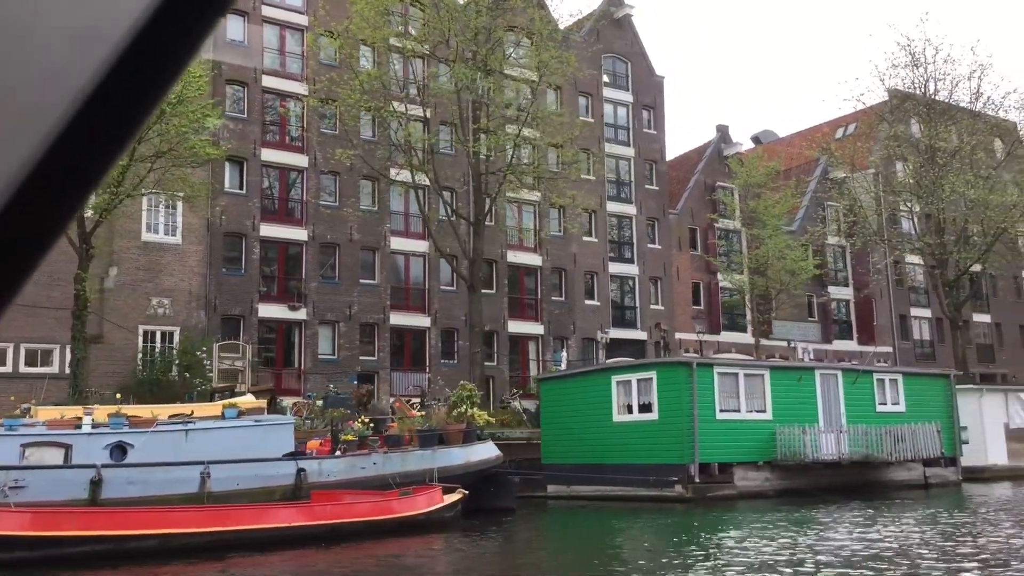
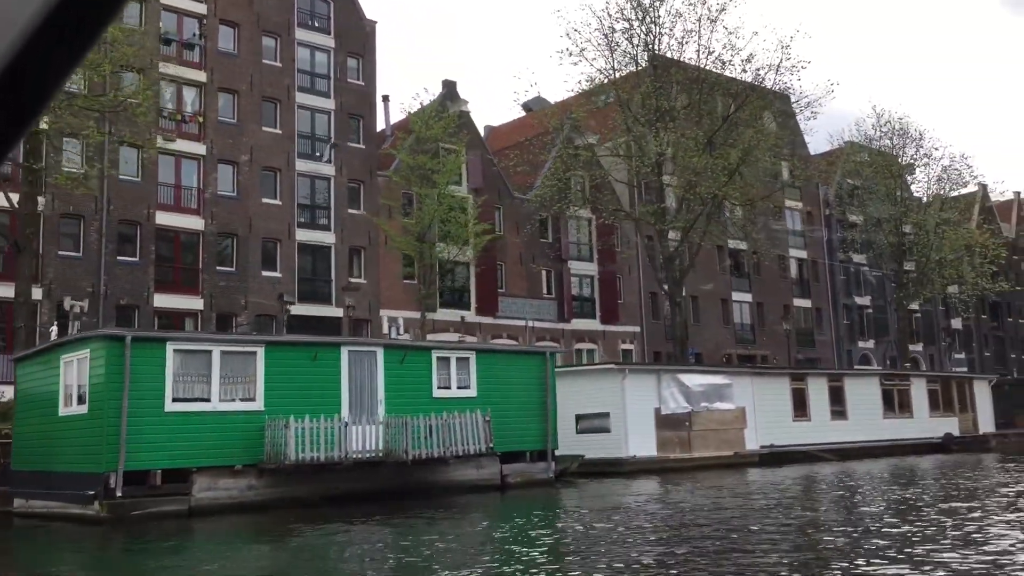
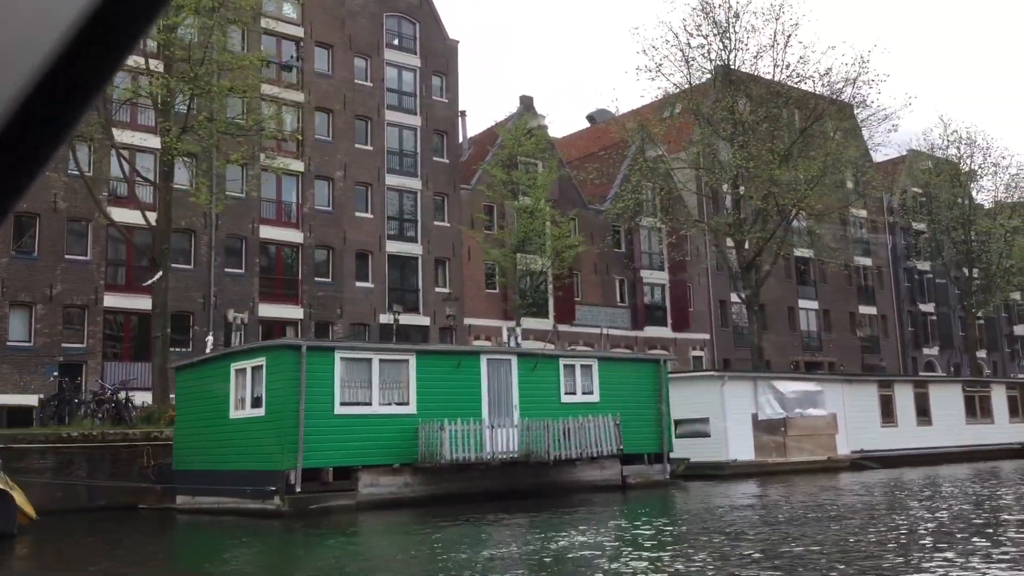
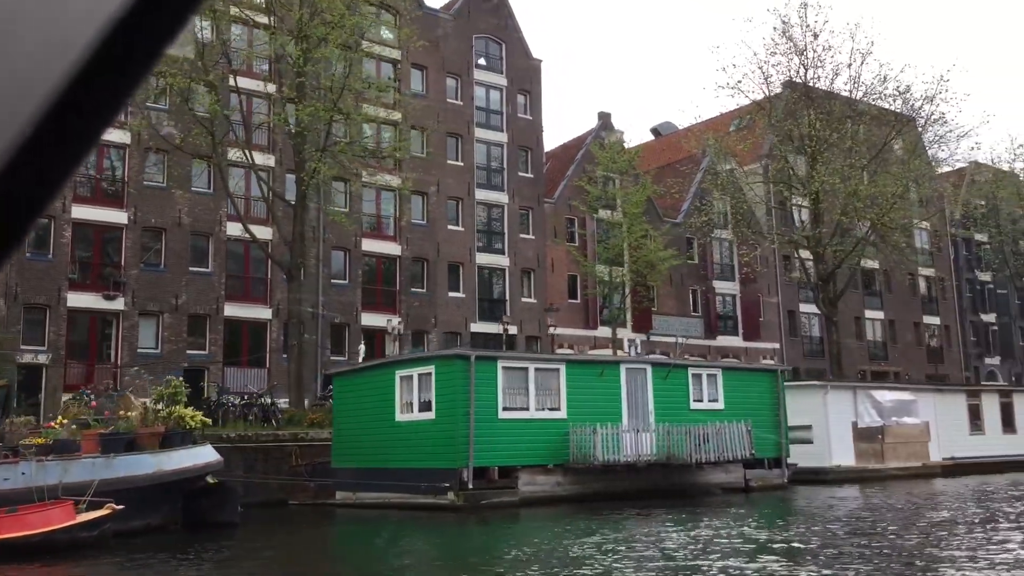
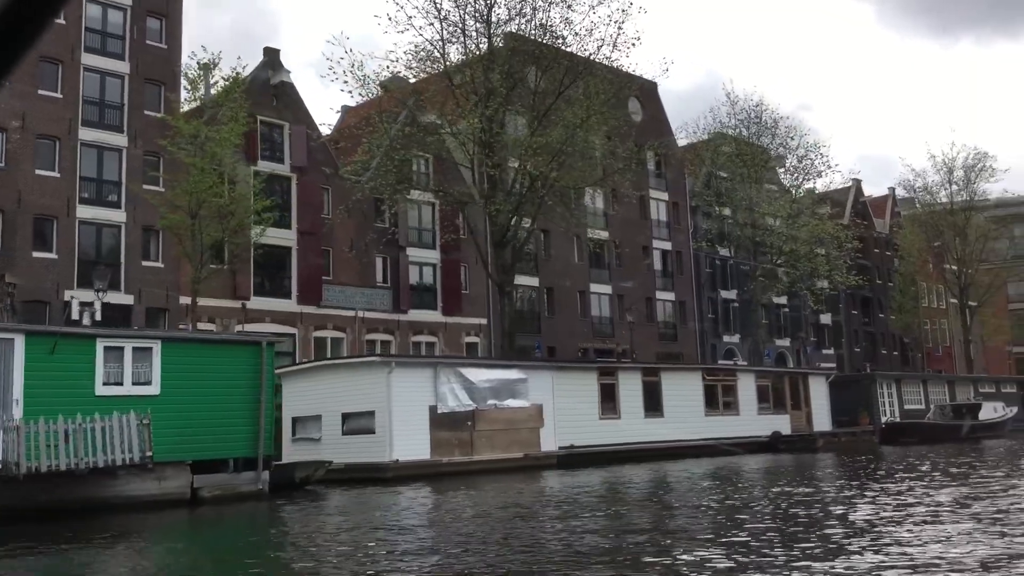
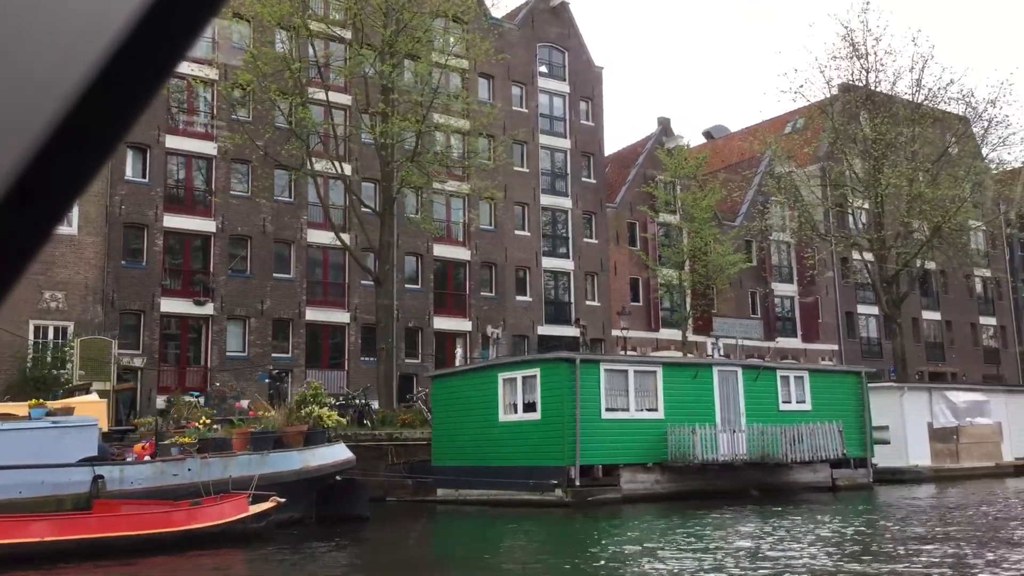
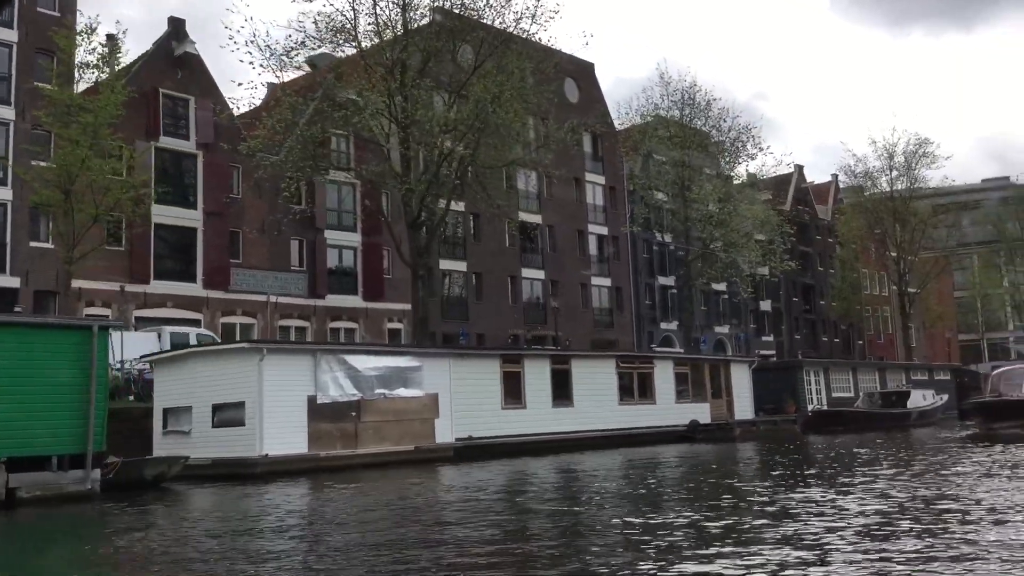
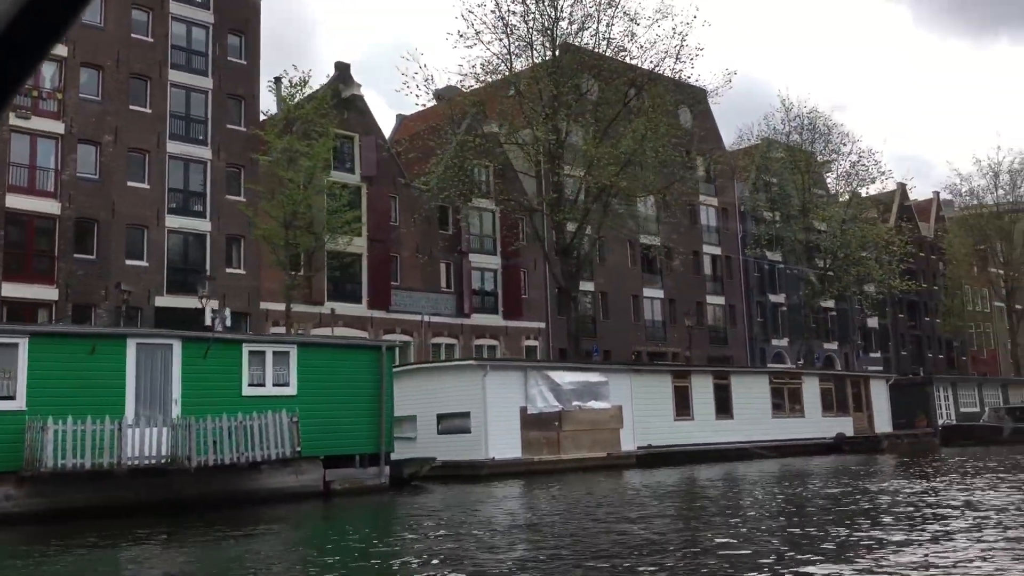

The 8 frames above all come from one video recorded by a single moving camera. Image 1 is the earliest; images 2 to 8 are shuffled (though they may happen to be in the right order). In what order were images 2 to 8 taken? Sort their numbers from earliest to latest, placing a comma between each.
6, 4, 3, 2, 8, 5, 7
